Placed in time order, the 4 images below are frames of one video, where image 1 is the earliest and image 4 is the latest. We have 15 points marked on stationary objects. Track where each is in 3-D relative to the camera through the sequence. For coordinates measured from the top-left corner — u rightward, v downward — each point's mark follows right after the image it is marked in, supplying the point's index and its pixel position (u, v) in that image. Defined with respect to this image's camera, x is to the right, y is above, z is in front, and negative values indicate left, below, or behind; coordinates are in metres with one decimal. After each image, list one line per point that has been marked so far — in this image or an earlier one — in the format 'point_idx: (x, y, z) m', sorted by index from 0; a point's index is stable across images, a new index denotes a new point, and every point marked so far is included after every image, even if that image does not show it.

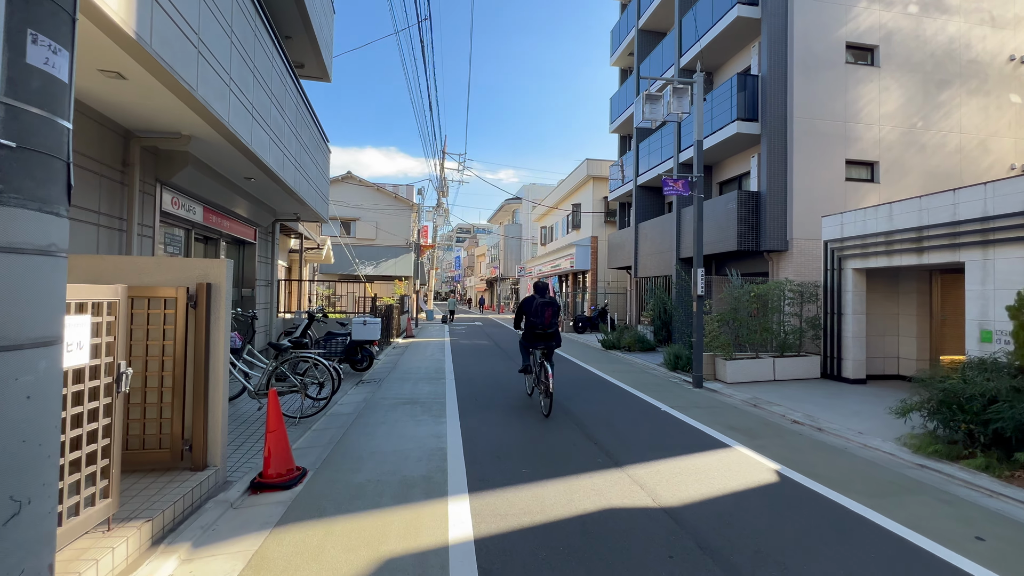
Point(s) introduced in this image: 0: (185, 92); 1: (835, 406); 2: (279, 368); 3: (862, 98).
0: (-3.3, +2.0, +4.5) m
1: (+6.2, -2.3, +8.7) m
2: (-3.5, -1.2, +6.9) m
3: (+11.1, +6.0, +14.3) m
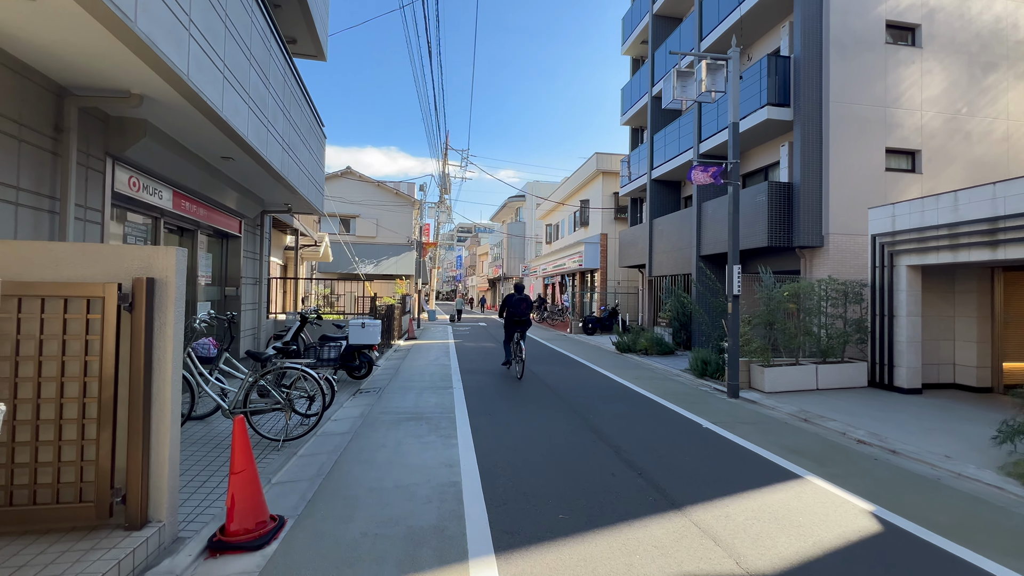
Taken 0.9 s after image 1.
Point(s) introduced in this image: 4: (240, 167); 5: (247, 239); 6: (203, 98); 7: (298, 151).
0: (-3.0, +2.0, +3.5) m
1: (+6.5, -2.3, +7.6) m
2: (-3.2, -1.2, +5.8) m
3: (+11.4, +6.0, +13.1) m
4: (-4.3, +1.9, +7.2) m
5: (-5.7, +1.1, +9.8) m
6: (-3.2, +2.0, +4.7) m
7: (-4.2, +2.7, +8.9) m
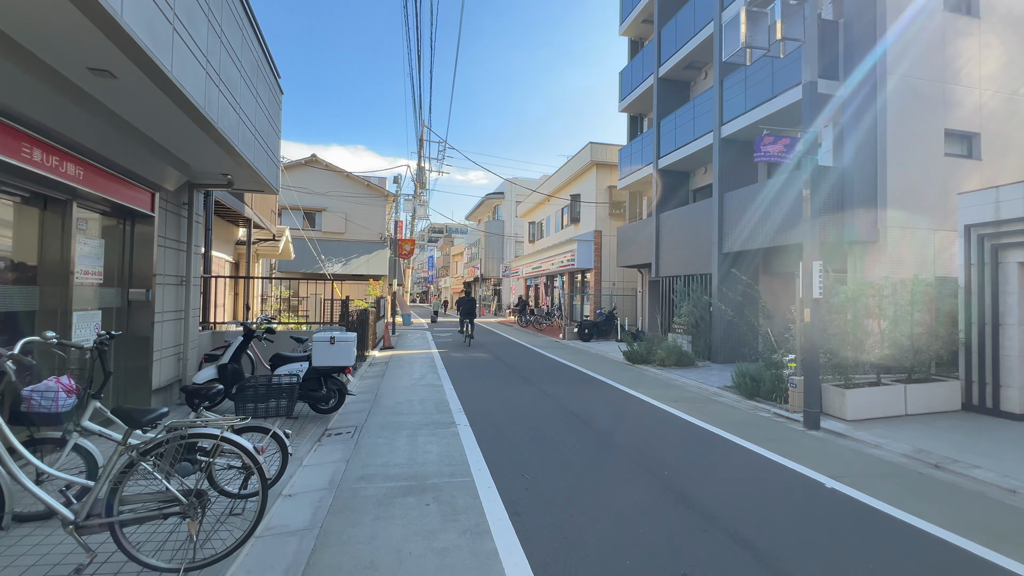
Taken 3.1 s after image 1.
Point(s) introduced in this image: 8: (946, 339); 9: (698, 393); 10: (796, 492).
0: (-2.2, +2.0, +0.9) m
1: (+7.0, -2.3, +5.6) m
2: (-2.6, -1.2, +3.2) m
3: (+11.5, +6.0, +11.5) m
4: (-3.8, +1.9, +4.5) m
5: (-5.4, +1.0, +7.0) m
6: (-2.5, +2.0, +2.1) m
7: (-3.8, +2.7, +6.3) m
8: (+8.1, -1.0, +8.5) m
9: (+4.3, -2.4, +10.5) m
10: (+3.1, -2.2, +5.0) m
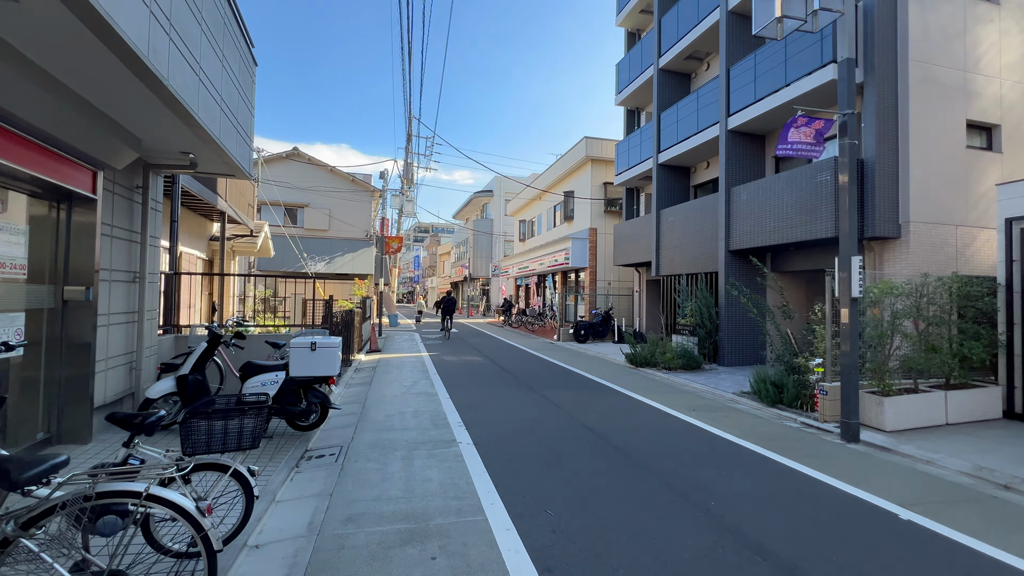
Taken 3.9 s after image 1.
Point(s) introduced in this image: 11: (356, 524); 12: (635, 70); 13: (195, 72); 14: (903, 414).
0: (-1.9, +2.0, 0.0) m
1: (+7.2, -2.3, +5.0) m
2: (-2.4, -1.2, +2.2) m
3: (+11.5, +6.0, +11.0) m
4: (-3.6, +1.9, +3.5) m
5: (-5.2, +1.1, +6.0) m
6: (-2.2, +2.0, +1.2) m
7: (-3.7, +2.7, +5.3) m
8: (+8.2, -0.9, +7.8) m
9: (+4.4, -2.4, +9.7) m
10: (+3.3, -2.2, +4.2) m
11: (-1.4, -2.1, +3.9) m
12: (+5.3, +9.4, +19.5) m
13: (-3.6, +2.4, +5.2) m
14: (+6.3, -2.0, +7.3) m
